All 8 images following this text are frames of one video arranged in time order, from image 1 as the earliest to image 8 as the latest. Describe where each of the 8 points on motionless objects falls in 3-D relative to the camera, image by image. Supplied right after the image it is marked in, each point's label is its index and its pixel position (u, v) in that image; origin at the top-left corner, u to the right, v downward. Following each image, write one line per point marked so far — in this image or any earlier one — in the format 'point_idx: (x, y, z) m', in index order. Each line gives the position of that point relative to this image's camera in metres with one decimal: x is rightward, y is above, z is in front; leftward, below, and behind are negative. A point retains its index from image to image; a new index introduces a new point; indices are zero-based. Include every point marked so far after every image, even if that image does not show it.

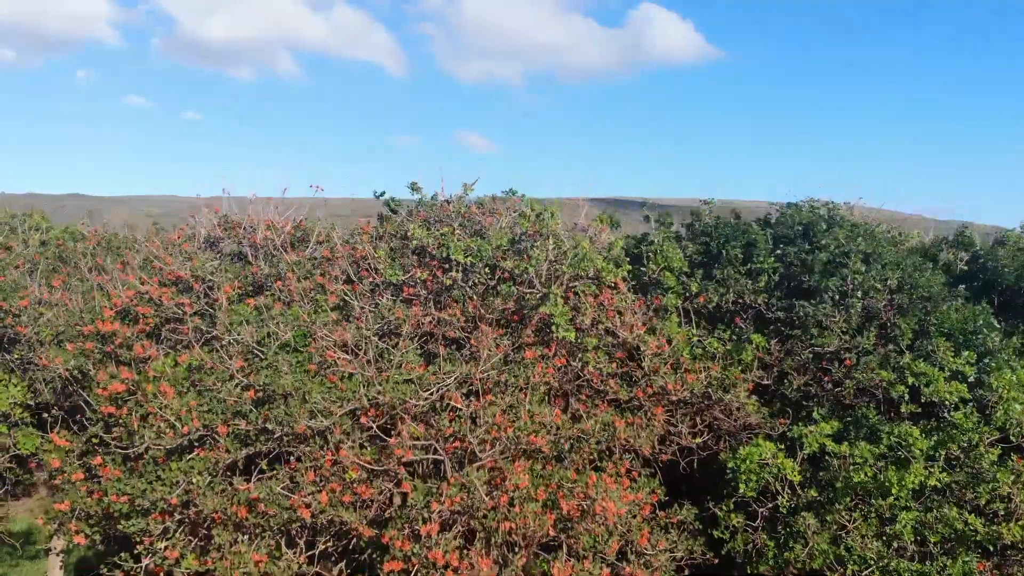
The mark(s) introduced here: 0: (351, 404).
0: (-1.5, -1.1, +6.1) m
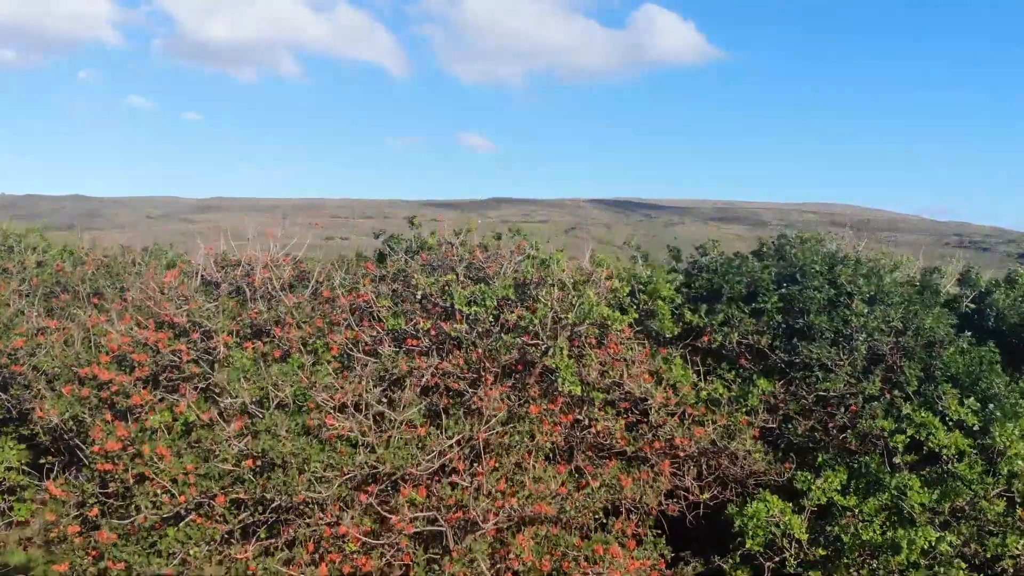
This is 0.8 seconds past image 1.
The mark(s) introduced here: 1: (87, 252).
0: (-1.5, -1.7, +6.0) m
1: (-12.3, +1.0, +18.3) m
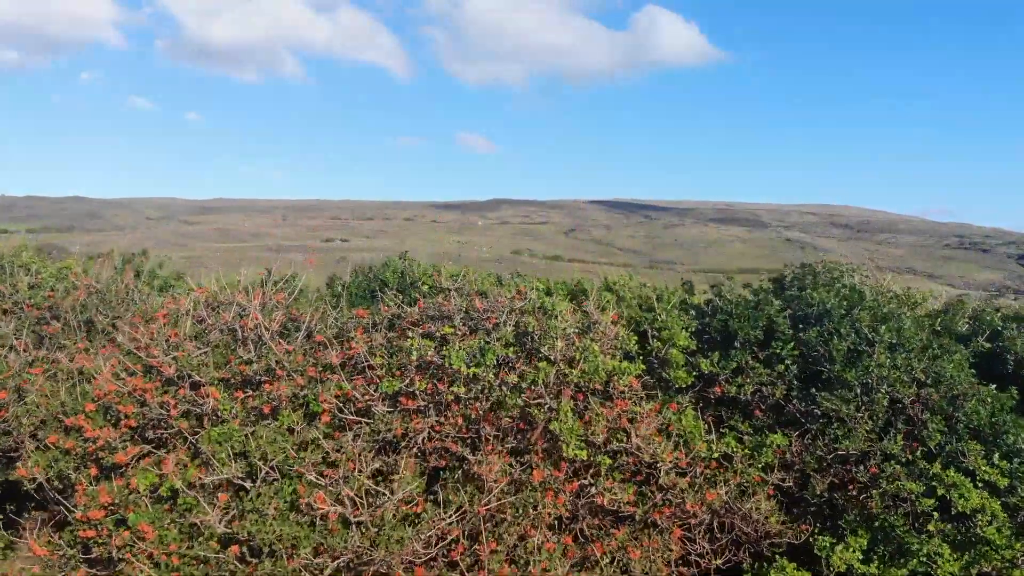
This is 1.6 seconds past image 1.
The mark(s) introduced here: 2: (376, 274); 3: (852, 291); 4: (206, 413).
0: (-1.5, -2.4, +5.6) m
1: (-12.3, +0.4, +17.9) m
2: (-2.5, +0.2, +12.3) m
3: (+5.3, -0.1, +9.9) m
4: (-3.7, -1.5, +7.7) m
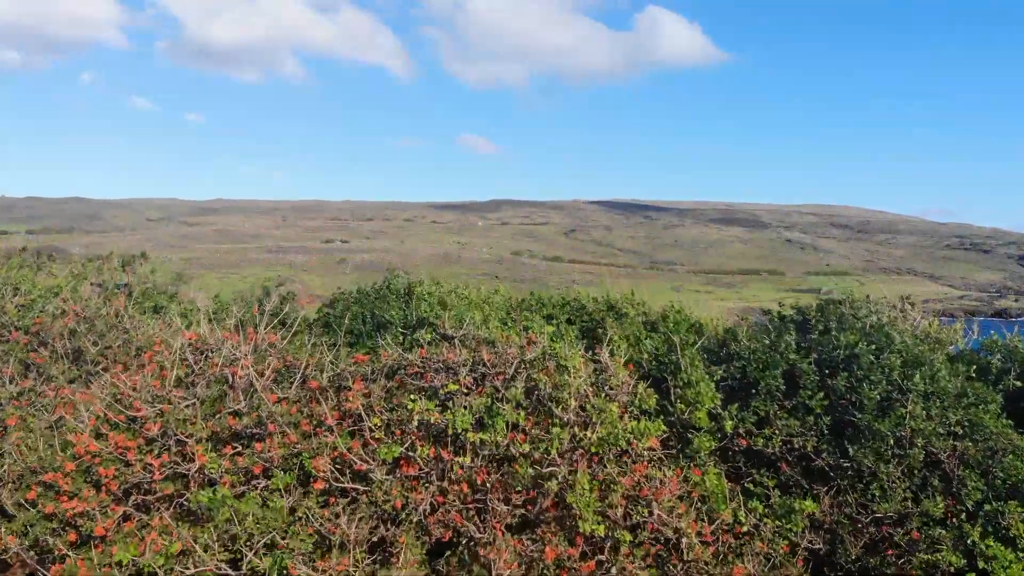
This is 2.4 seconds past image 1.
0: (-1.4, -3.0, +5.0) m
1: (-12.2, -0.2, +17.3) m
2: (-2.4, -0.4, +11.7) m
3: (+5.4, -0.7, +9.3) m
4: (-3.6, -2.1, +7.1) m
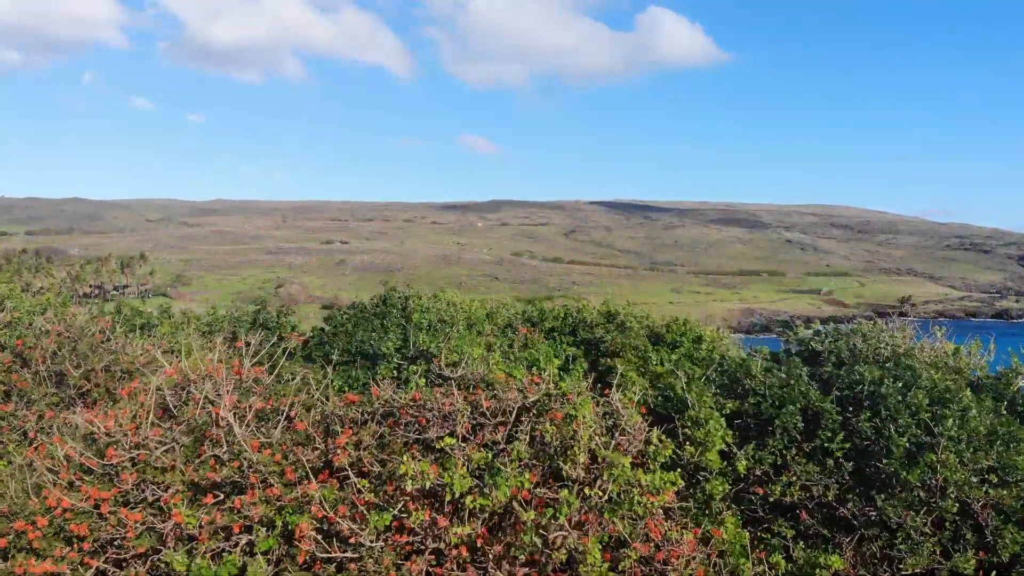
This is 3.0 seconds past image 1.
0: (-1.3, -3.4, +4.5) m
1: (-12.1, -0.7, +16.8) m
2: (-2.4, -0.8, +11.2) m
3: (+5.5, -1.1, +8.8) m
4: (-3.6, -2.6, +6.6) m
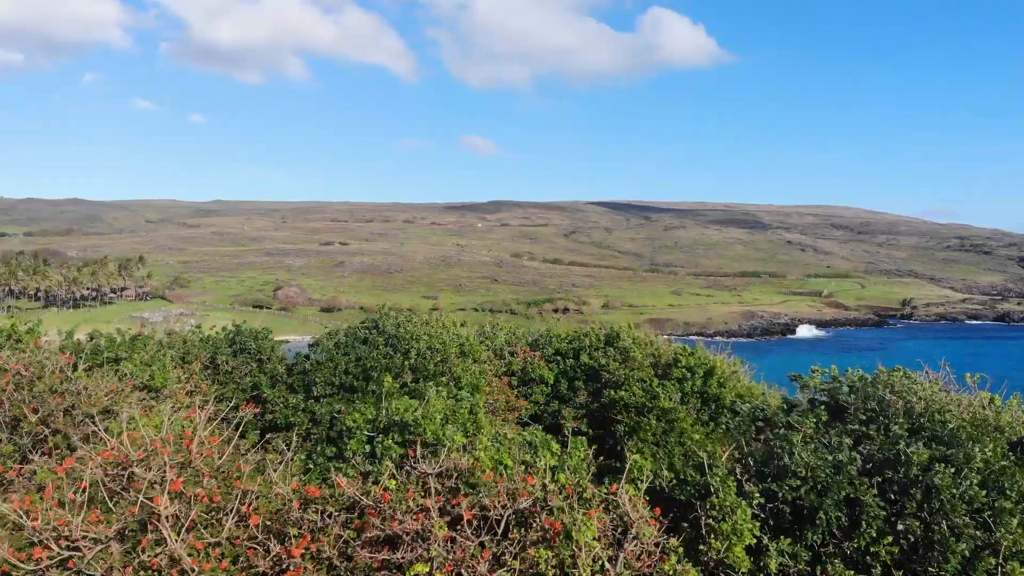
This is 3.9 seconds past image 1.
0: (-1.4, -4.2, +3.3) m
1: (-12.2, -1.5, +15.6) m
2: (-2.5, -1.6, +10.0) m
3: (+5.3, -1.9, +7.6) m
4: (-3.7, -3.4, +5.4) m
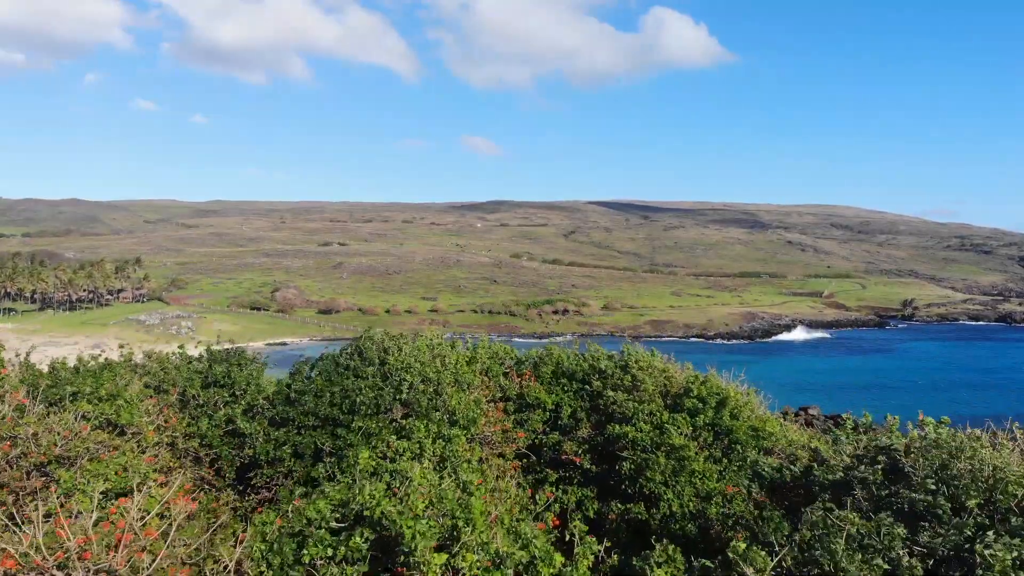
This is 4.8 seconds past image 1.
0: (-1.5, -4.9, +1.9) m
1: (-12.3, -2.2, +14.2) m
2: (-2.6, -2.4, +8.6) m
3: (+5.3, -2.6, +6.2) m
4: (-3.8, -4.1, +4.0) m
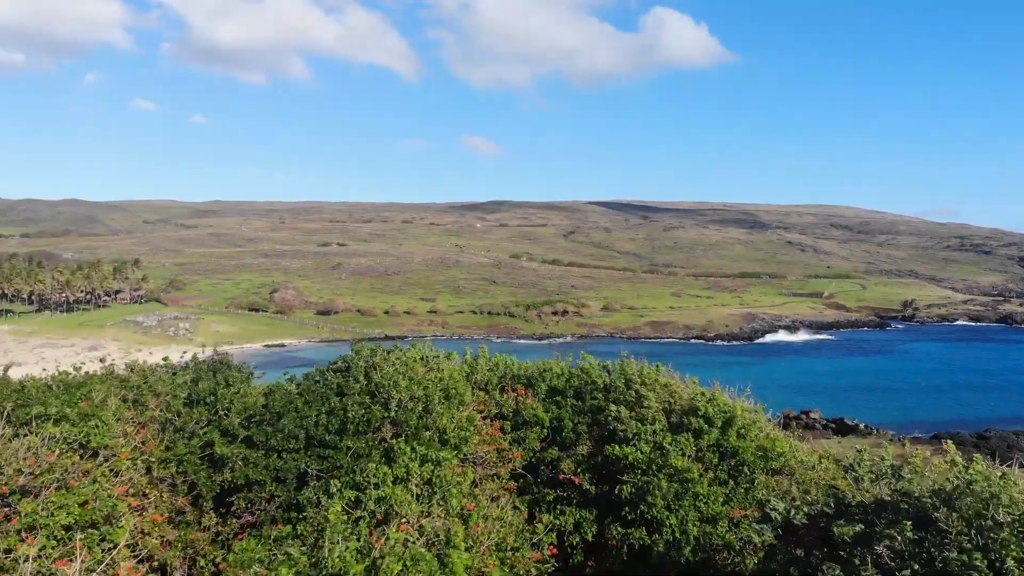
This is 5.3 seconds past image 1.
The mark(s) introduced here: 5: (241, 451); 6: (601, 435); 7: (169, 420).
0: (-1.6, -5.3, +1.1) m
1: (-12.4, -2.6, +13.4) m
2: (-2.7, -2.7, +7.8) m
3: (+5.2, -3.0, +5.4) m
4: (-3.9, -4.4, +3.2) m
5: (-6.9, -4.2, +16.3) m
6: (+2.5, -4.2, +18.2) m
7: (-9.6, -3.6, +17.7) m
